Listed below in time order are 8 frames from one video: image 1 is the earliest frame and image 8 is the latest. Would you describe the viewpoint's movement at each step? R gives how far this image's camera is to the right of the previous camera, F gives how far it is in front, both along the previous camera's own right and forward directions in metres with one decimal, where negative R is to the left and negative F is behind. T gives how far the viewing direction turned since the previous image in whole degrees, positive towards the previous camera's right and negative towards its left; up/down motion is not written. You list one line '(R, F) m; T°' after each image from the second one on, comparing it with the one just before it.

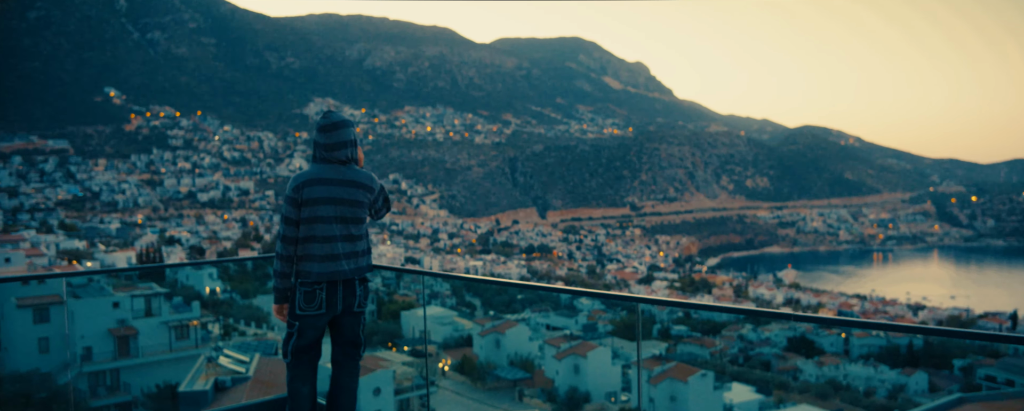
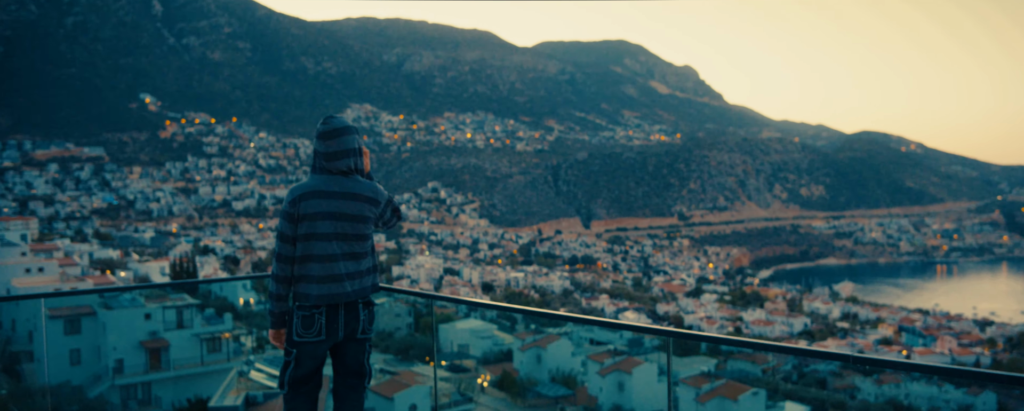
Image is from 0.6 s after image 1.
(+0.1, +0.6) m; -3°
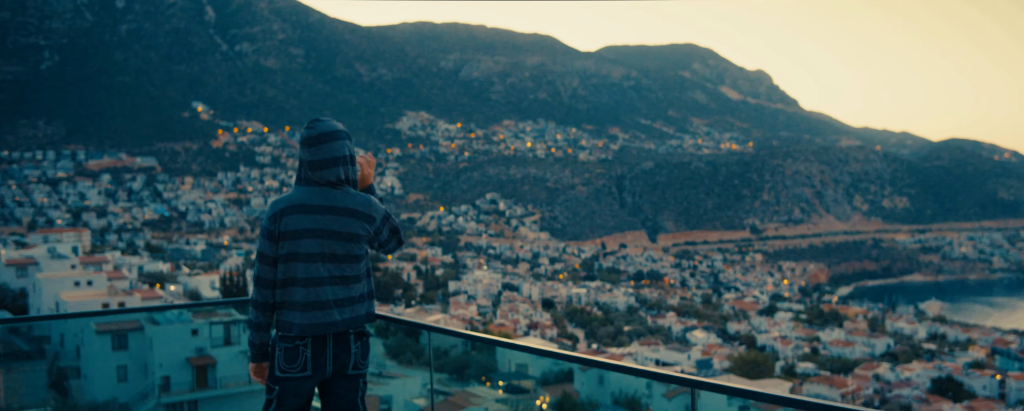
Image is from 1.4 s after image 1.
(0.0, +0.8) m; -4°
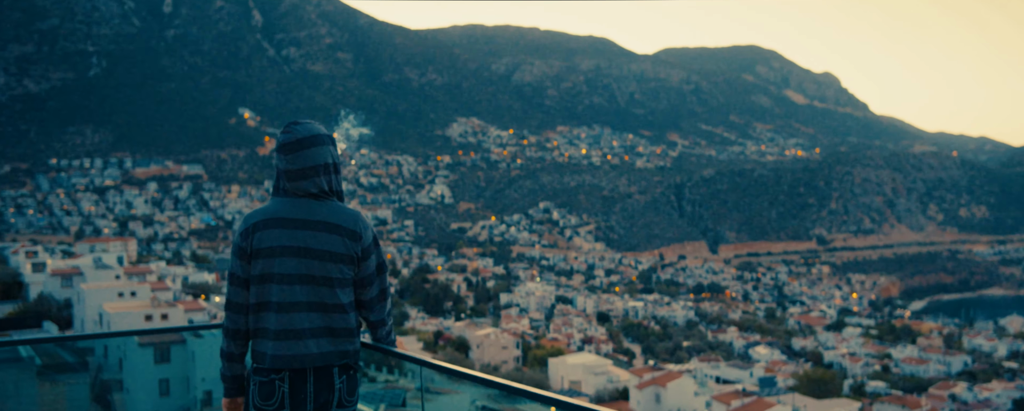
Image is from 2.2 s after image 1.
(0.0, +0.6) m; -4°
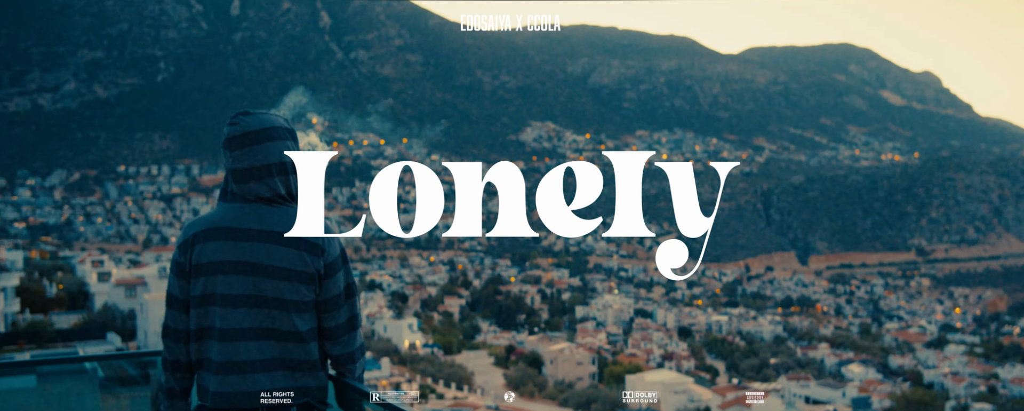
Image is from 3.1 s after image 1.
(-0.1, +0.7) m; -5°
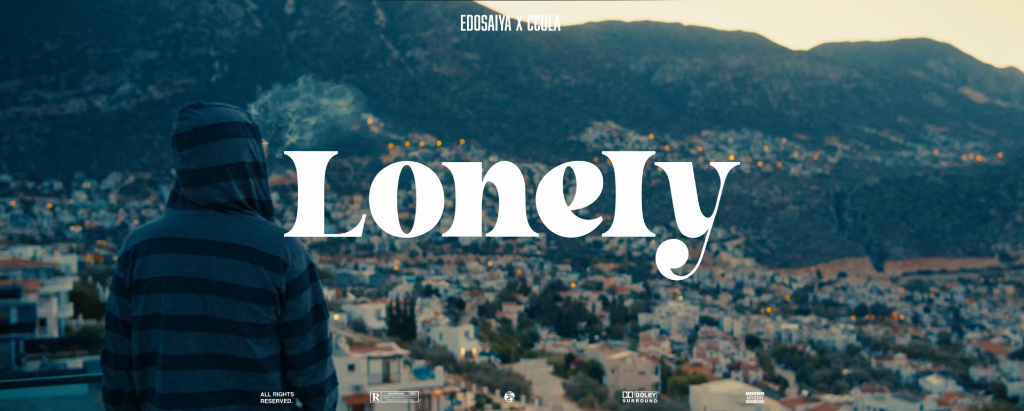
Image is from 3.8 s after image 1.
(-0.1, +0.5) m; -4°
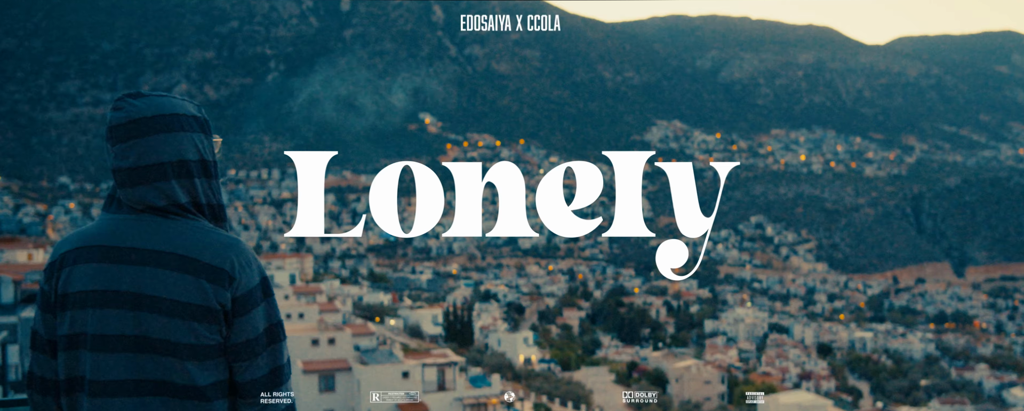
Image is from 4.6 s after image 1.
(-0.2, +0.4) m; -4°
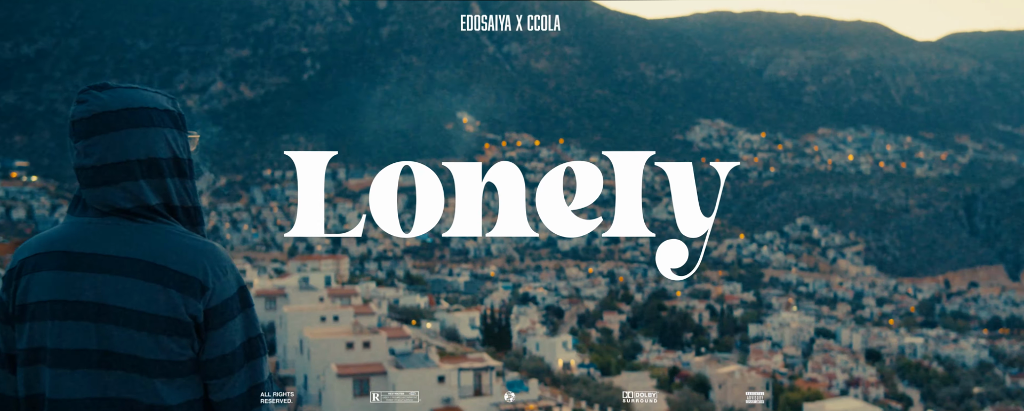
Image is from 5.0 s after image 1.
(-0.1, +0.3) m; -2°
